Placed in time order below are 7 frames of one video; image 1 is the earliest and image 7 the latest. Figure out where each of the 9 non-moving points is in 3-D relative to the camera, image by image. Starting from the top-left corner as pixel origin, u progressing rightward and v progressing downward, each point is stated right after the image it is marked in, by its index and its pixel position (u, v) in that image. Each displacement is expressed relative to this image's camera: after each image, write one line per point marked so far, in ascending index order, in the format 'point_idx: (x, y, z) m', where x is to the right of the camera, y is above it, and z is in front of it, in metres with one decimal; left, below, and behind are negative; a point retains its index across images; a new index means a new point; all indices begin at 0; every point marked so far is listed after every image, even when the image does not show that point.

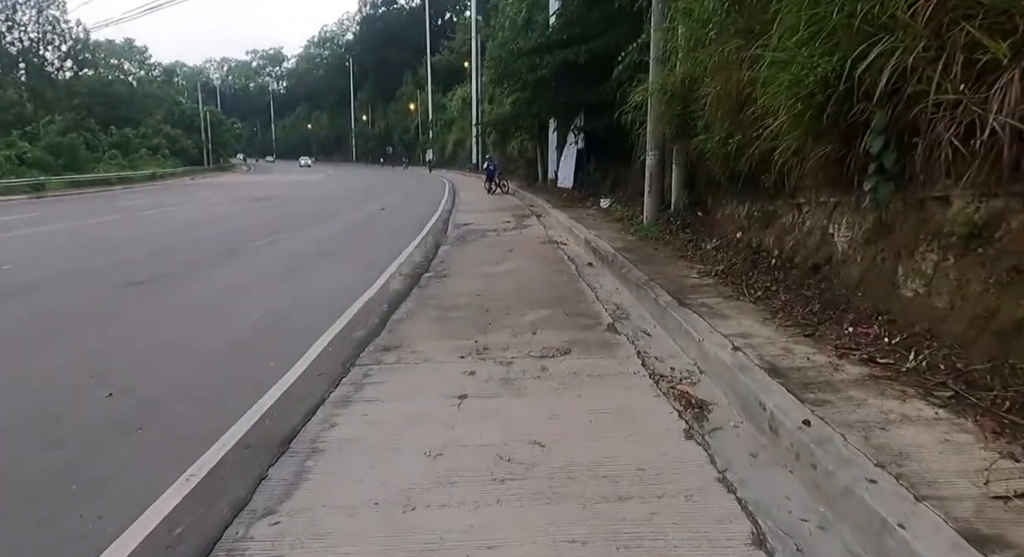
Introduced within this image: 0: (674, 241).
0: (+2.6, +0.6, +11.7) m
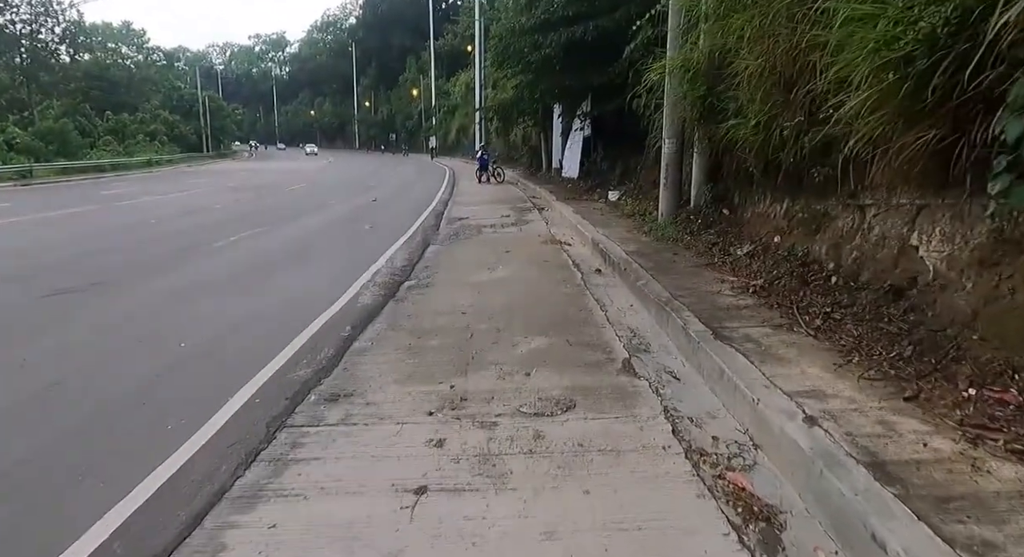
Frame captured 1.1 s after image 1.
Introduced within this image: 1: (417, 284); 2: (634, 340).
0: (+2.5, +0.5, +10.1) m
1: (-1.2, -0.1, +9.1) m
2: (+1.0, -0.5, +6.2) m
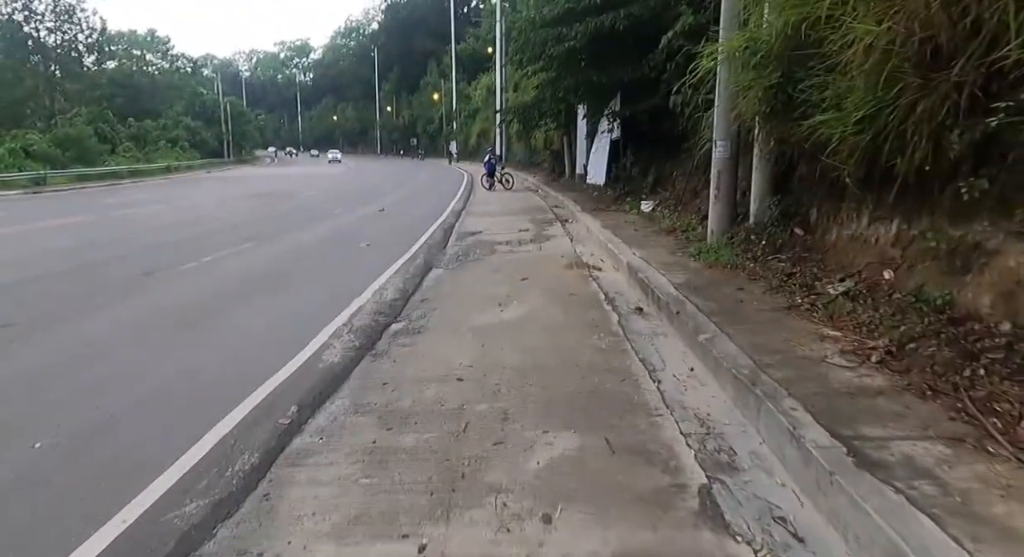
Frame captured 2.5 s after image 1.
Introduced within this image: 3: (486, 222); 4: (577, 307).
0: (+2.7, +0.1, +8.0) m
1: (-1.0, -0.5, +7.0) m
2: (+1.1, -0.9, +4.1) m
3: (-0.6, +1.3, +17.1) m
4: (+0.7, -0.3, +7.7) m
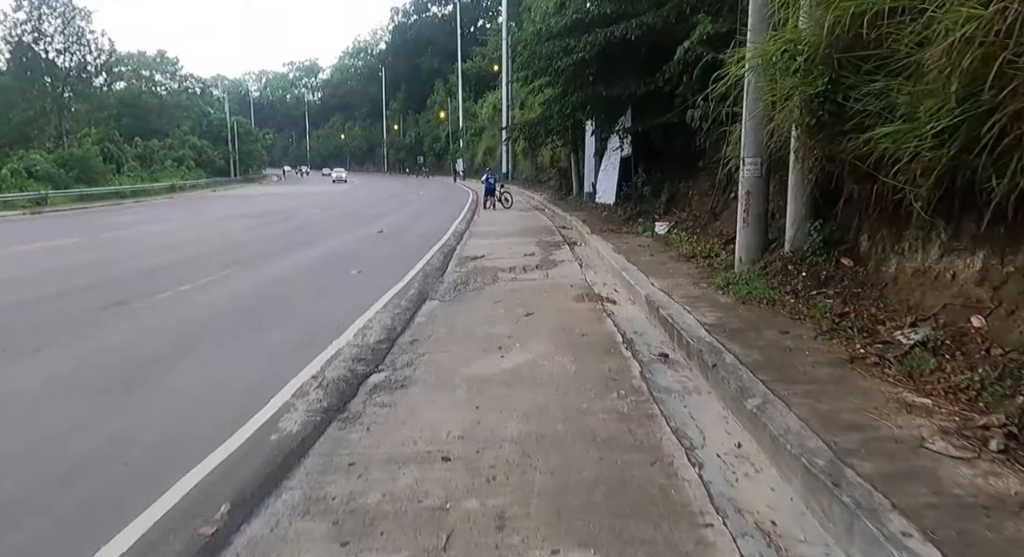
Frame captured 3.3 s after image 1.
0: (+2.7, -0.3, +6.8) m
1: (-1.0, -0.8, +5.9) m
2: (+1.1, -1.2, +2.9) m
3: (-0.5, +0.7, +16.0) m
4: (+0.7, -0.7, +6.6) m
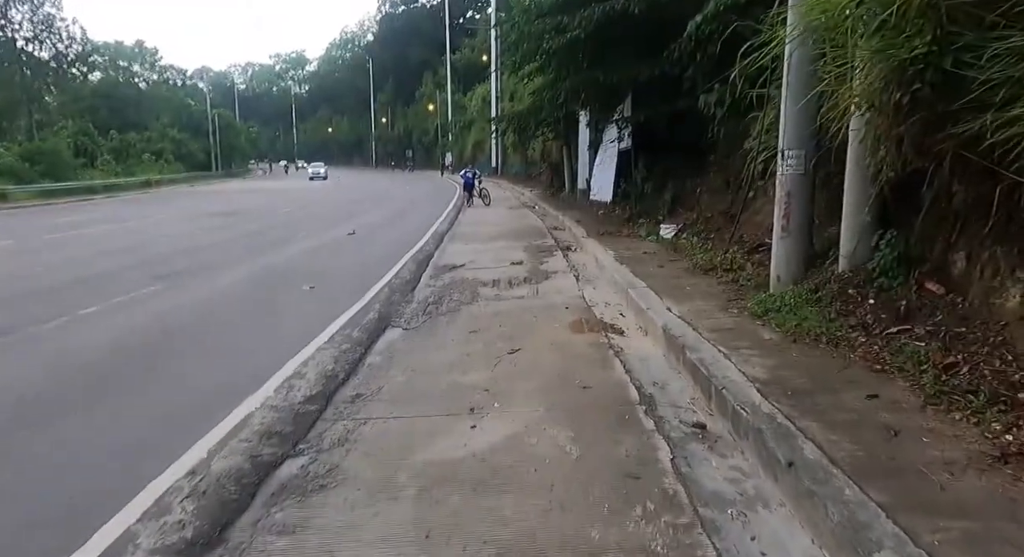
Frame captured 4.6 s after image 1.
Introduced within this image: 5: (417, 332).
0: (+2.6, -0.6, +5.0) m
1: (-1.1, -1.1, +4.0) m
2: (+1.0, -1.5, +1.0) m
3: (-0.8, +0.6, +14.2) m
4: (+0.6, -0.9, +4.7) m
5: (-1.0, -0.5, +7.4) m
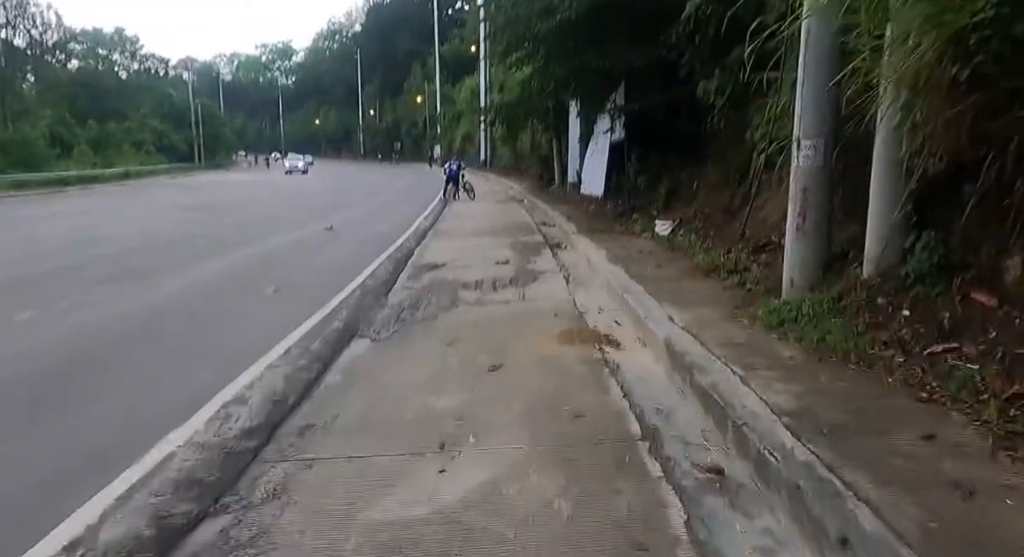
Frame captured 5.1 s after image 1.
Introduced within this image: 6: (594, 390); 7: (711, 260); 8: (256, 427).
0: (+2.5, -0.6, +4.2) m
1: (-1.2, -1.1, +3.2) m
2: (+0.9, -1.6, +0.2) m
3: (-1.0, +0.6, +13.3) m
4: (+0.4, -1.0, +3.9) m
5: (-1.1, -0.6, +6.6) m
6: (+0.6, -0.8, +5.1) m
7: (+2.5, +0.2, +9.0) m
8: (-1.6, -0.9, +4.2) m
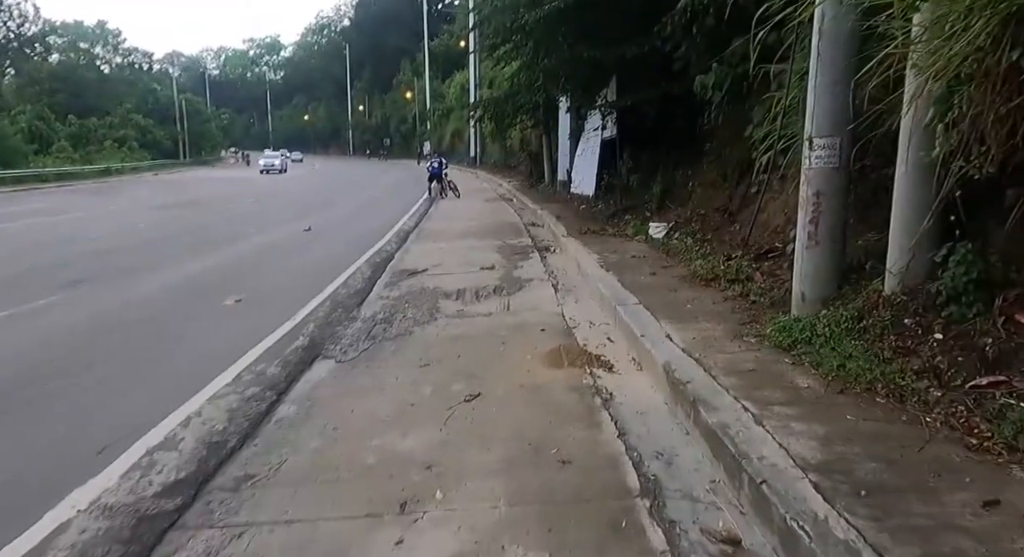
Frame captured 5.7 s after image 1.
0: (+2.3, -0.8, +3.5) m
1: (-1.4, -1.3, +2.5) m
2: (+0.8, -1.7, -0.4) m
3: (-1.3, +0.5, +12.6) m
4: (+0.3, -1.1, +3.2) m
5: (-1.3, -0.7, +5.9) m
6: (+0.4, -0.9, +4.5) m
7: (+2.3, +0.1, +8.4) m
8: (-1.7, -1.1, +3.5) m
